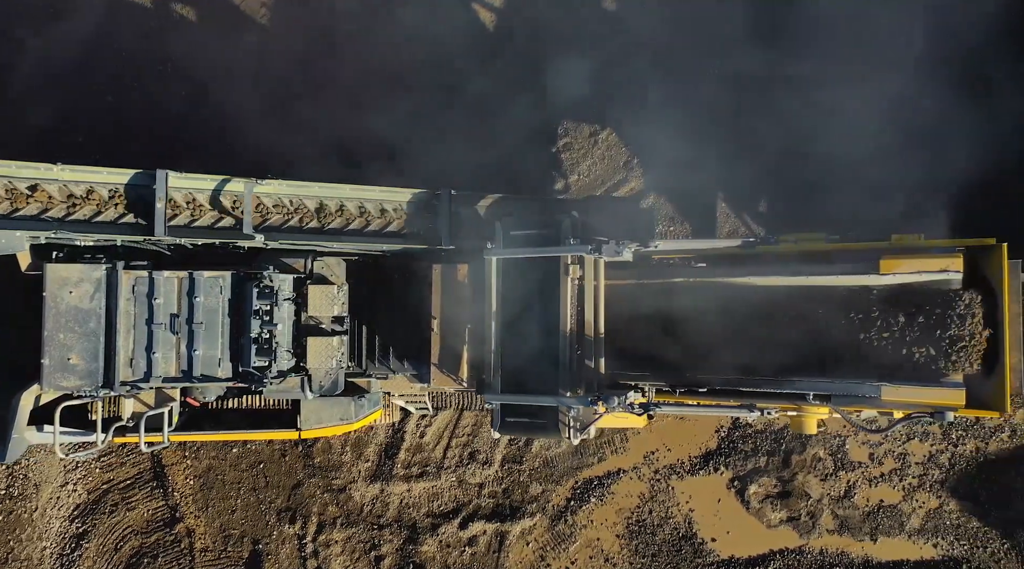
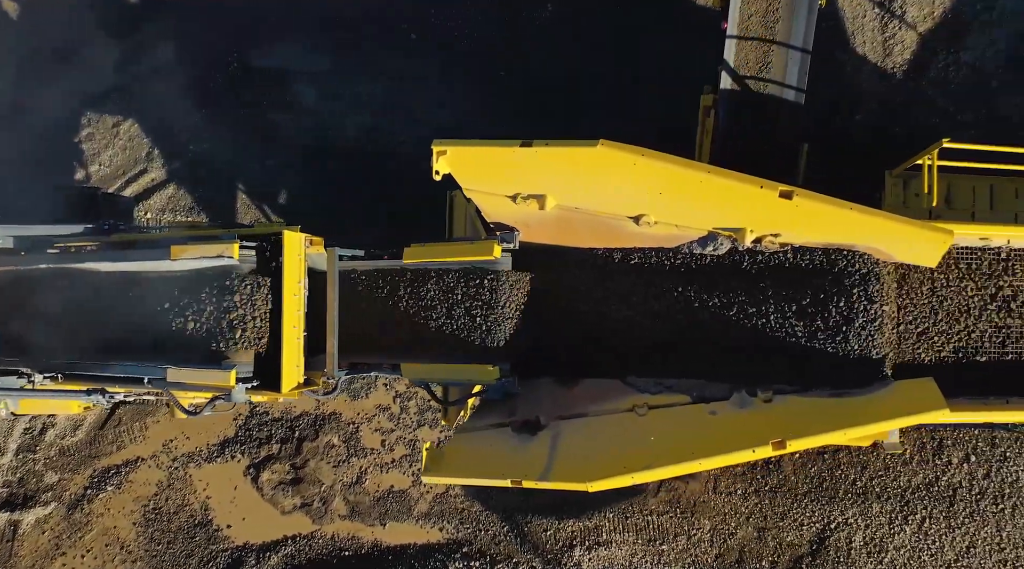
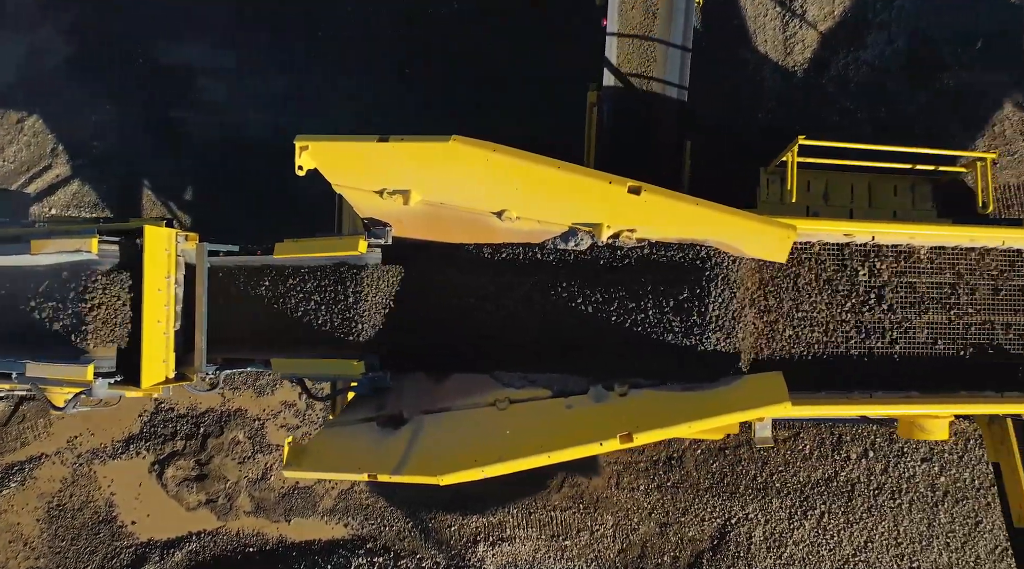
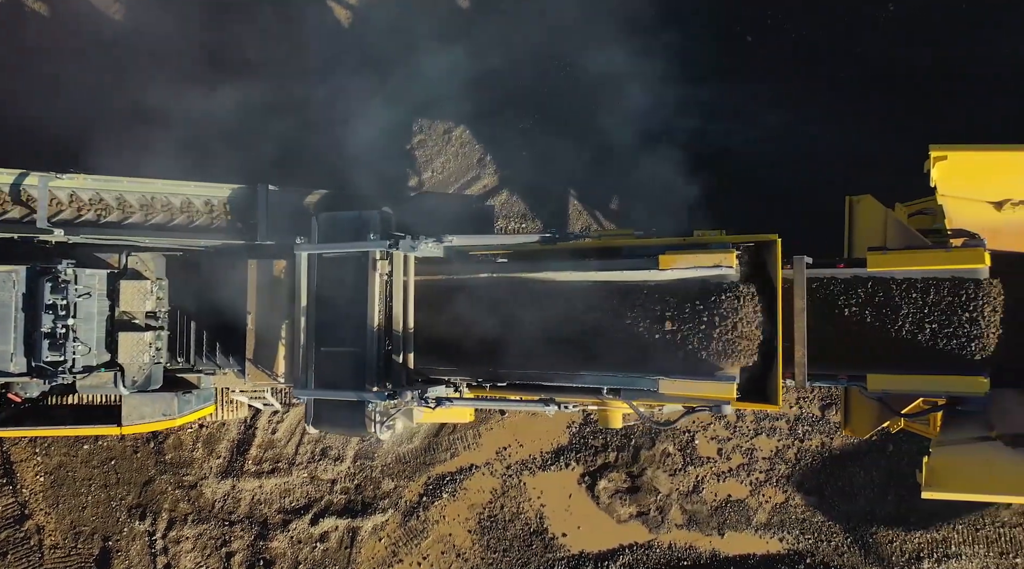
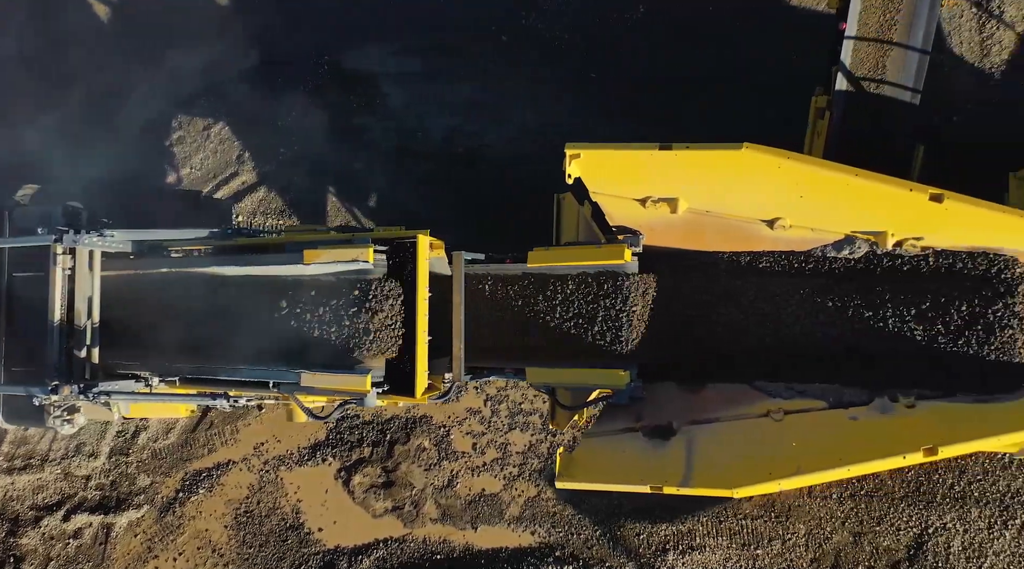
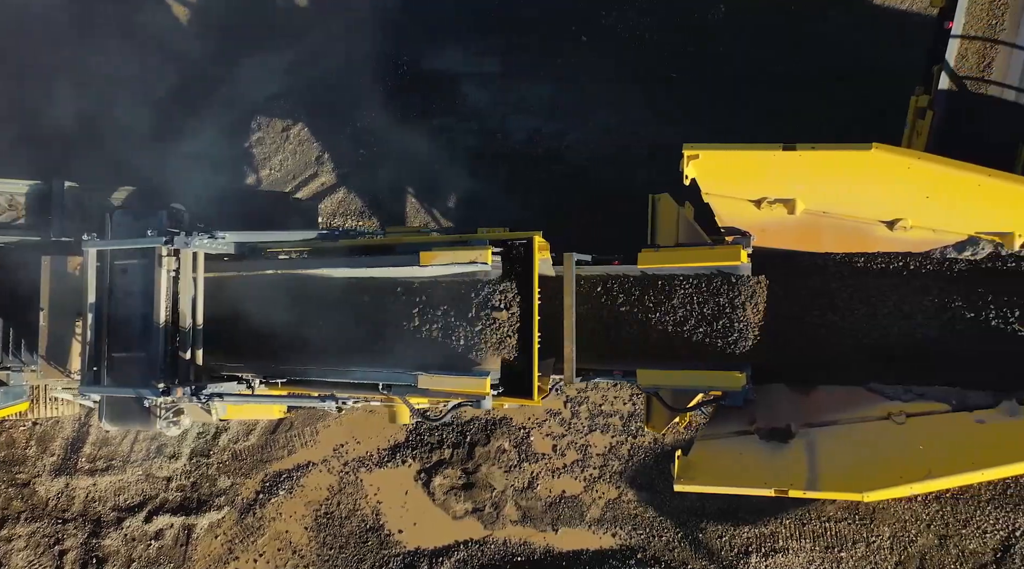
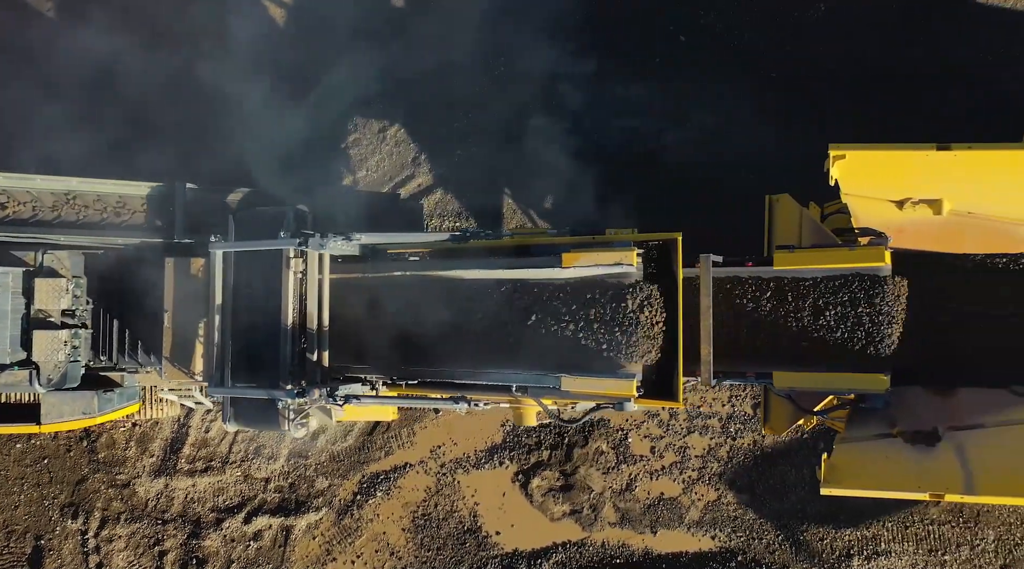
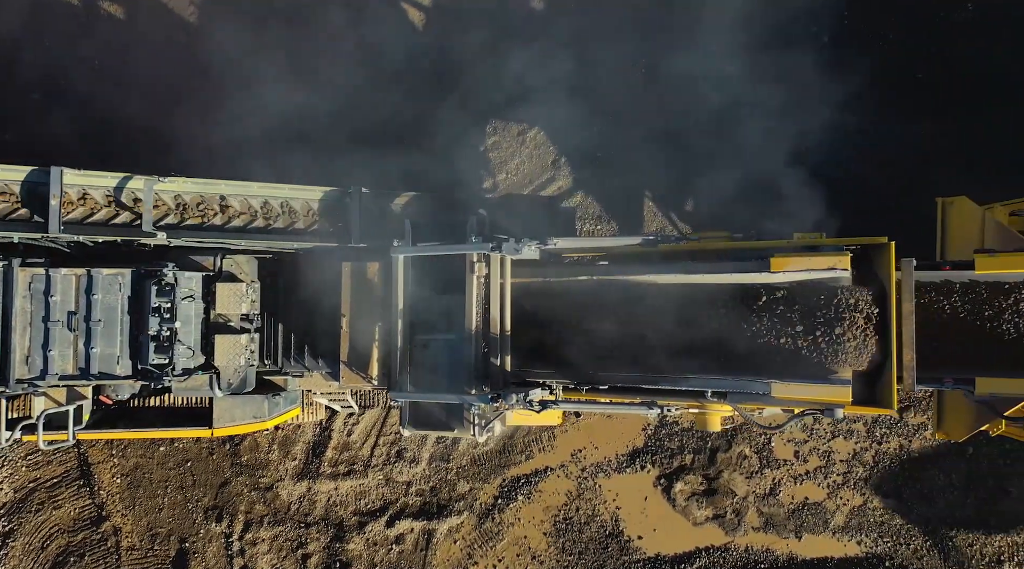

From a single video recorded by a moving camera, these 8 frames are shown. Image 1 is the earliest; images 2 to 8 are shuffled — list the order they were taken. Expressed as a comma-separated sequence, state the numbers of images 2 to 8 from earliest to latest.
8, 4, 7, 6, 5, 2, 3
